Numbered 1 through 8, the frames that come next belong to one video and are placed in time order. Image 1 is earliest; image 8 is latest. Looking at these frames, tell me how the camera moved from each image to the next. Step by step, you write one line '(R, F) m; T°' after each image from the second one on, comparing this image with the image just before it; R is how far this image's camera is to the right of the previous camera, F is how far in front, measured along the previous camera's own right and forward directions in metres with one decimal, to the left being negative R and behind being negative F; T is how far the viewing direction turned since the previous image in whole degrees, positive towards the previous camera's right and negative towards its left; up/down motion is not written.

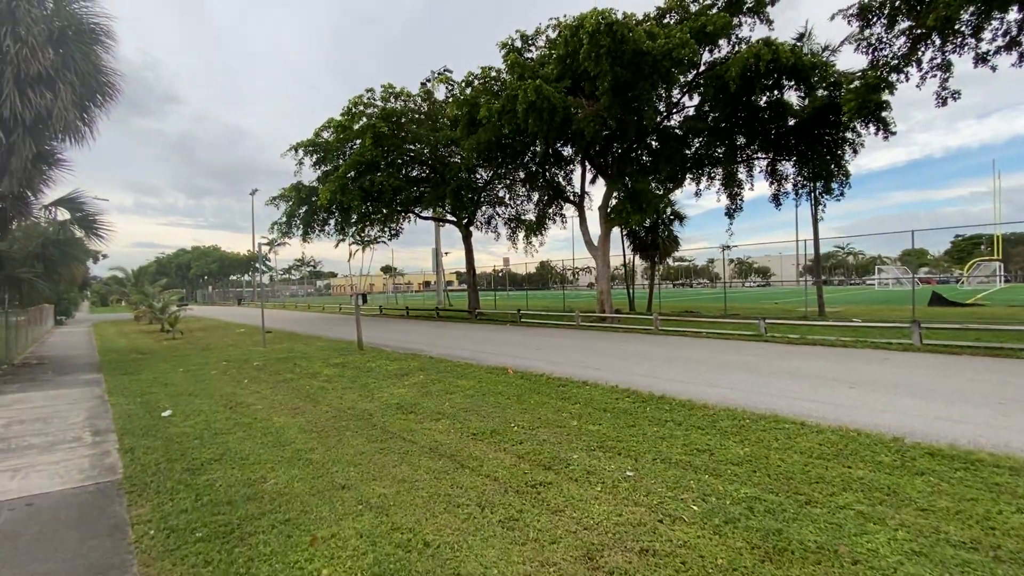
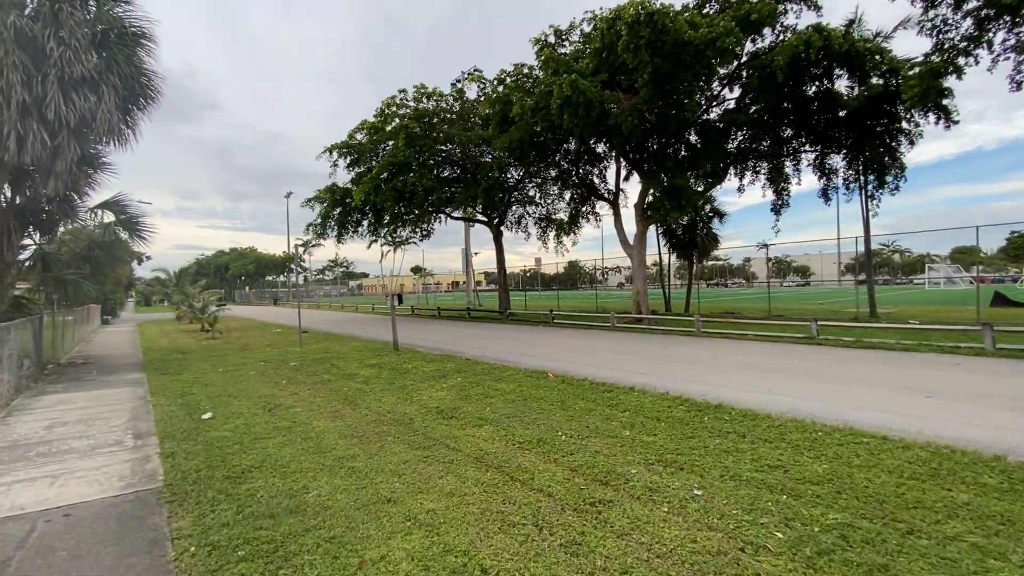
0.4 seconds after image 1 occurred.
(-0.2, +0.3) m; -3°
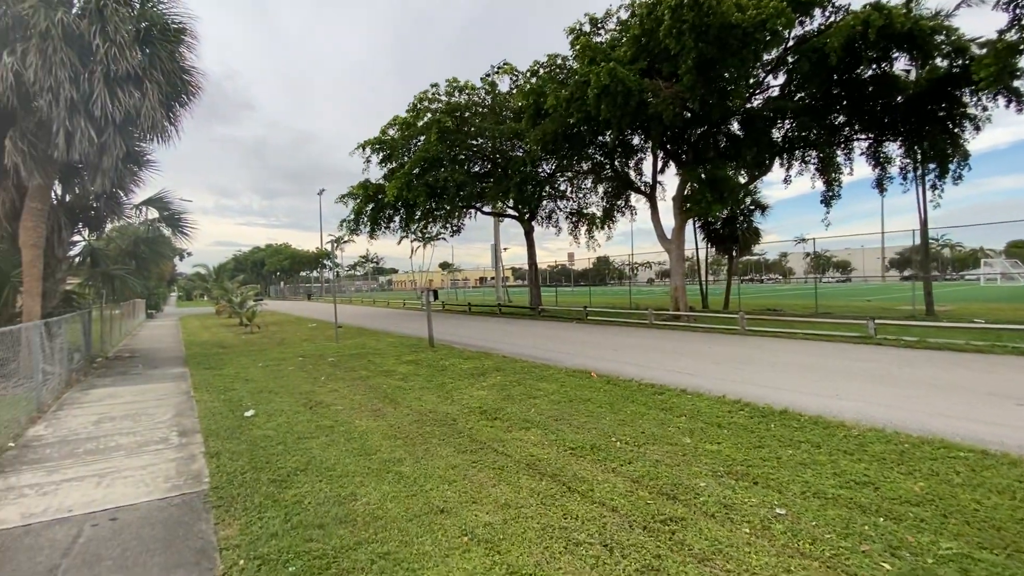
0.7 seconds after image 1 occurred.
(-0.3, +0.3) m; -3°
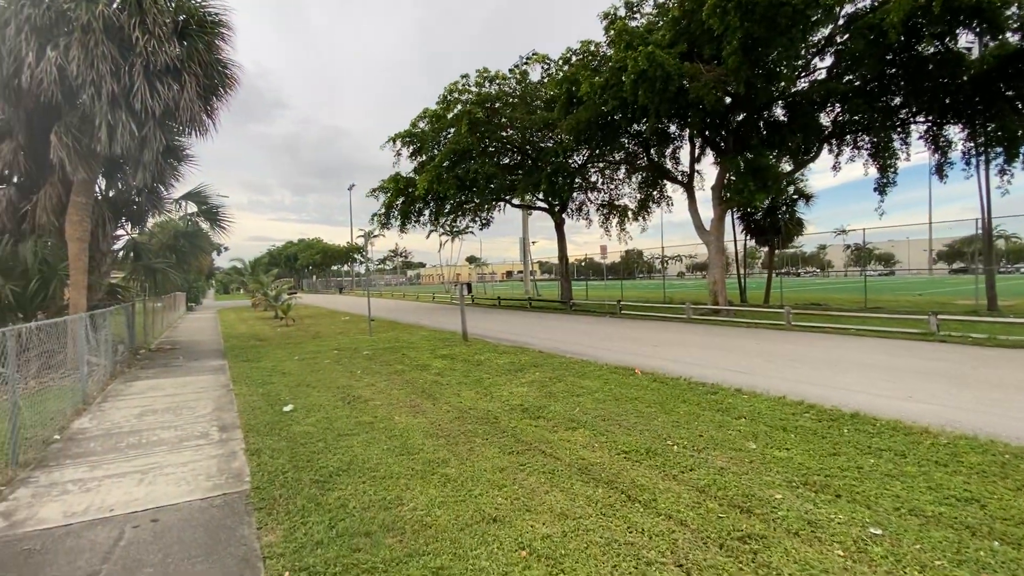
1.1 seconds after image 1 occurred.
(-0.2, +0.3) m; -3°
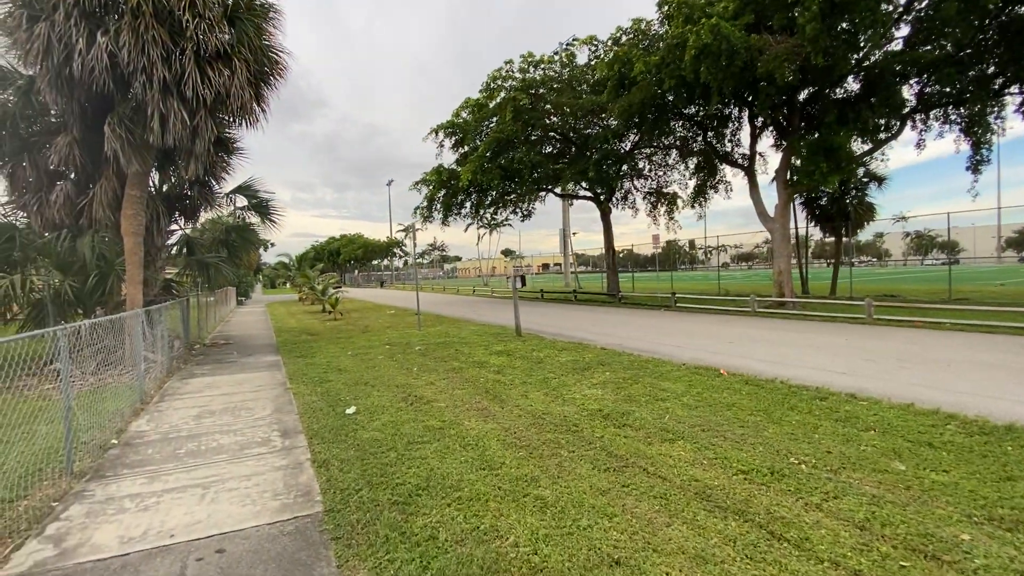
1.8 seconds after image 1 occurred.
(-0.5, +0.6) m; -4°
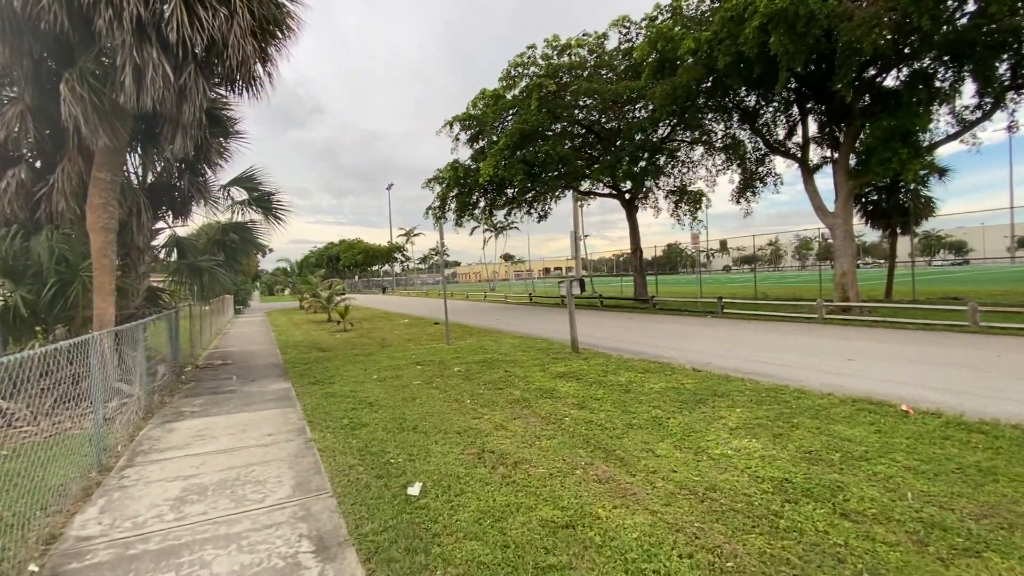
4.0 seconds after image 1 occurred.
(-1.1, +1.9) m; 0°
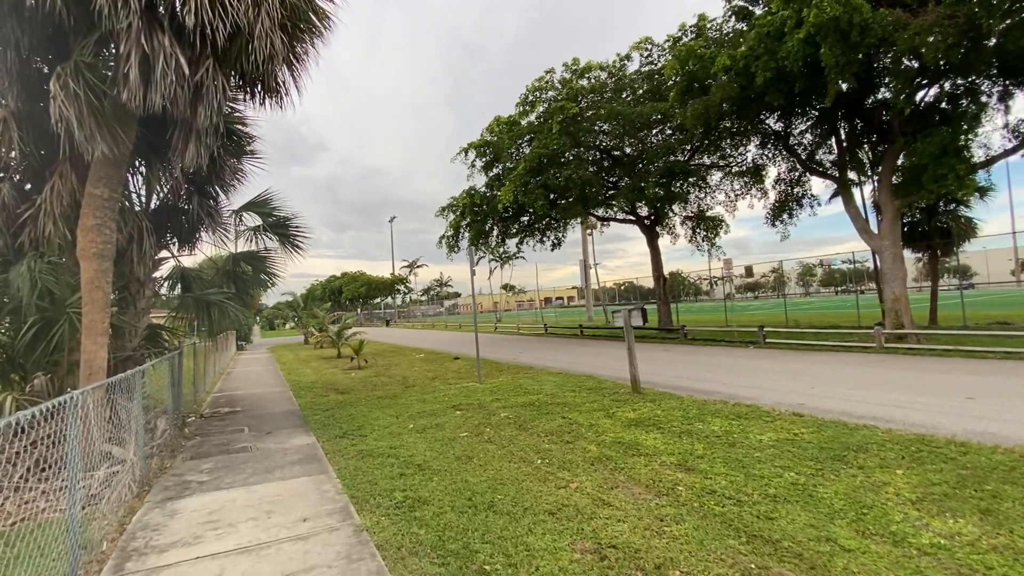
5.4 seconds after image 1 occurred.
(-0.9, +1.1) m; 0°
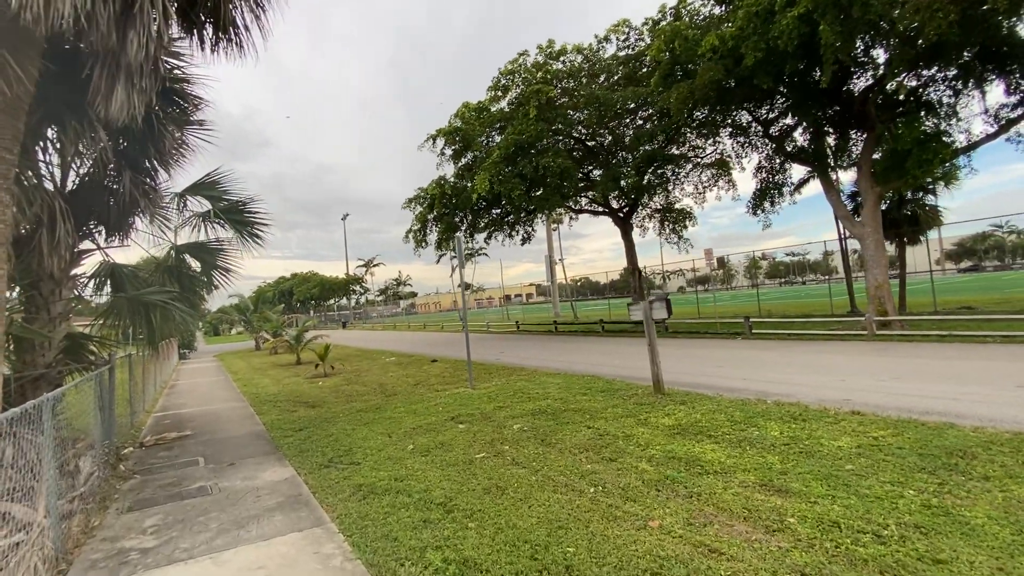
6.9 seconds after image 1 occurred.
(-0.8, +1.1) m; +5°
